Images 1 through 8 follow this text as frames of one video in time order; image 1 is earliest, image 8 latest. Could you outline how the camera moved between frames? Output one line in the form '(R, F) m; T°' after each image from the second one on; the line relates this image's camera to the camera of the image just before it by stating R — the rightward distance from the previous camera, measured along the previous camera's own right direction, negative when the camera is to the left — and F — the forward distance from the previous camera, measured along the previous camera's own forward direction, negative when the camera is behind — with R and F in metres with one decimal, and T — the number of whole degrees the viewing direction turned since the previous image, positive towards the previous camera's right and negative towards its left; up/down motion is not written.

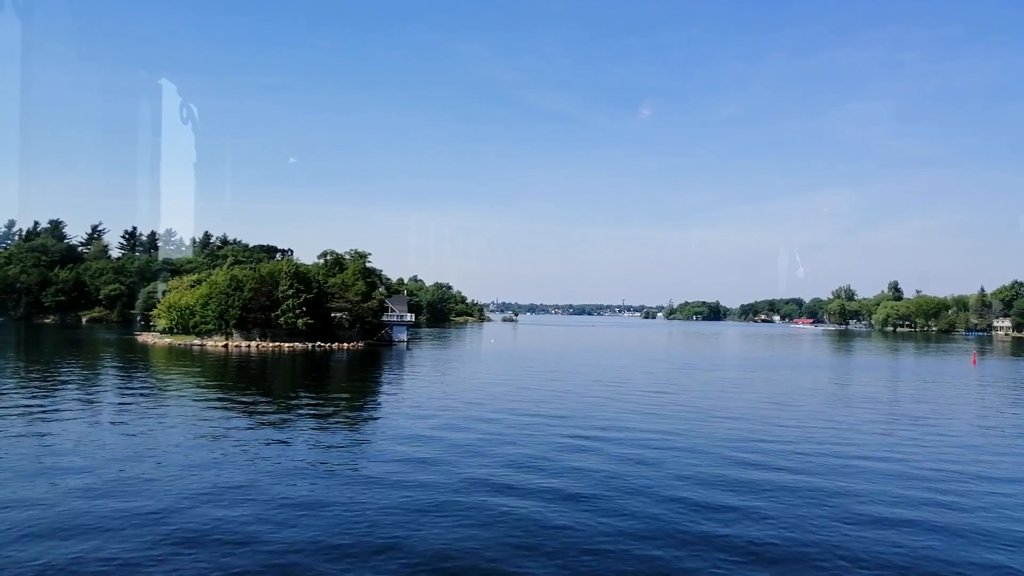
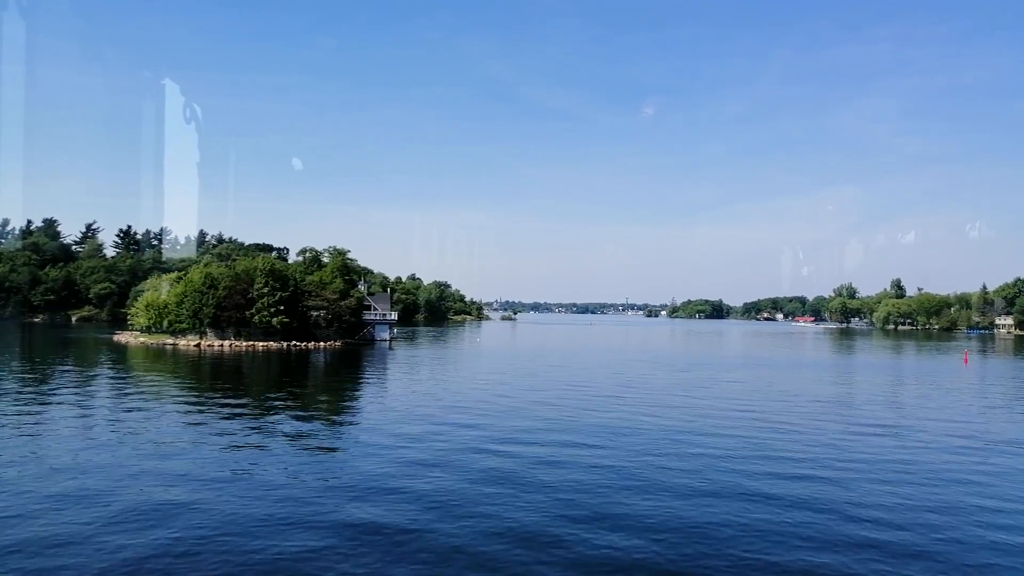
(+1.3, +1.2) m; 0°
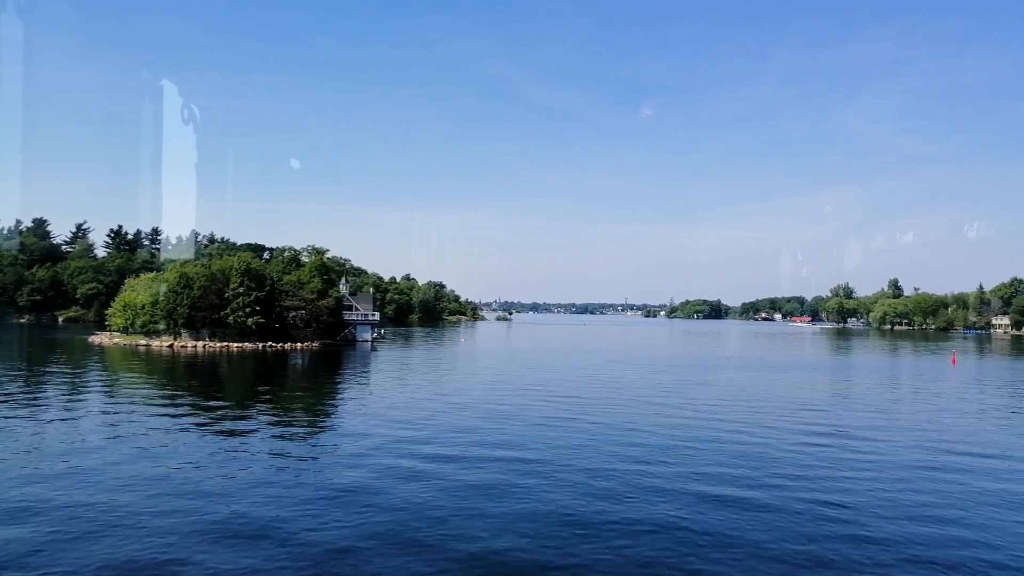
(+1.0, +1.0) m; 0°
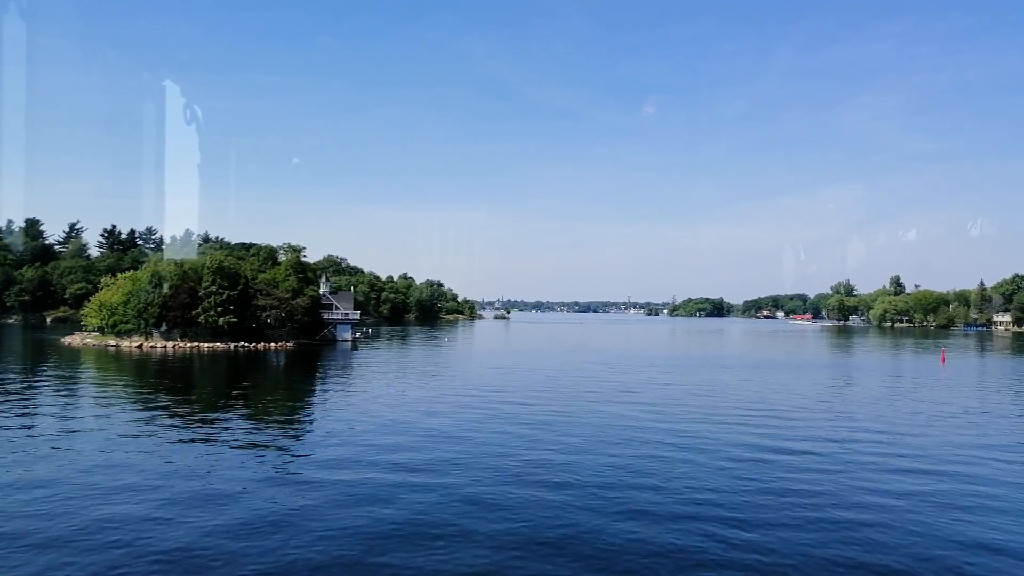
(+1.3, +1.1) m; 0°
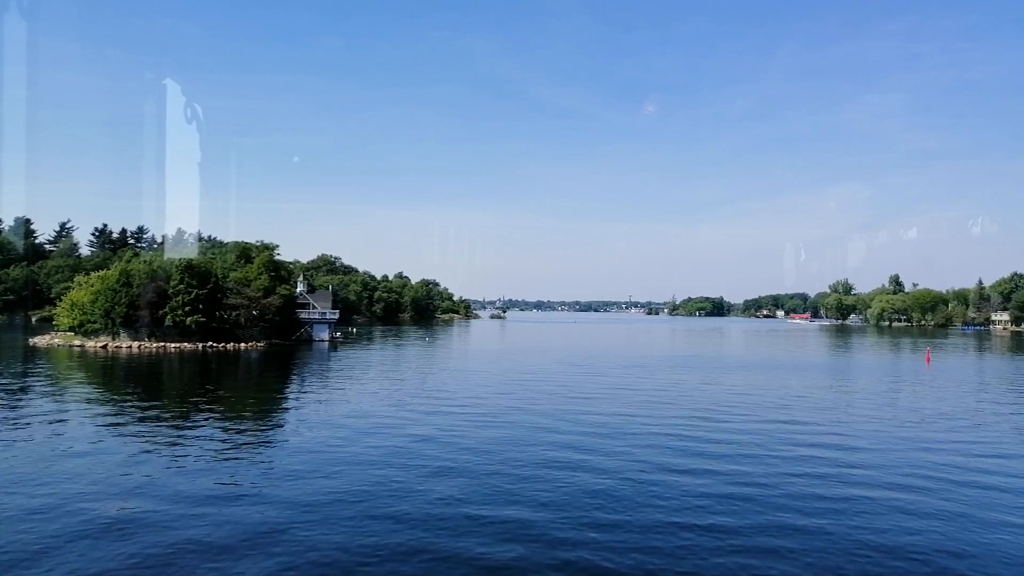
(+1.3, +1.1) m; 0°
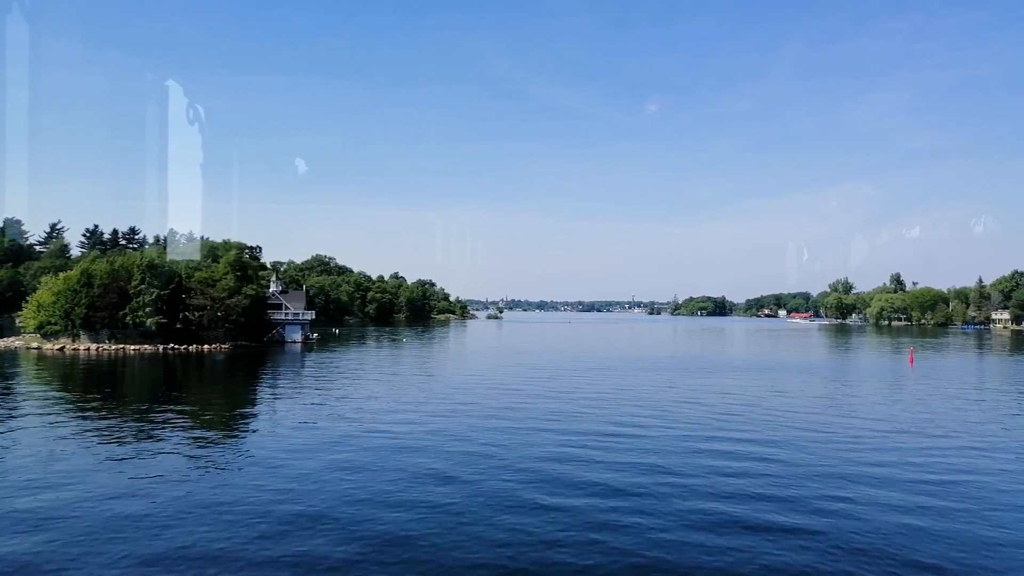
(+1.5, +1.4) m; 0°
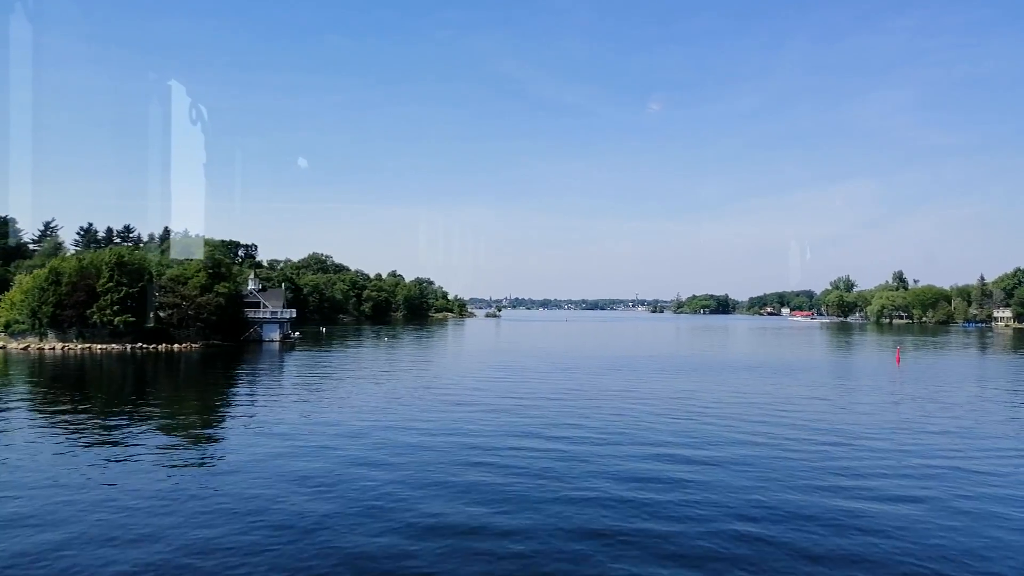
(+1.2, +1.2) m; 0°
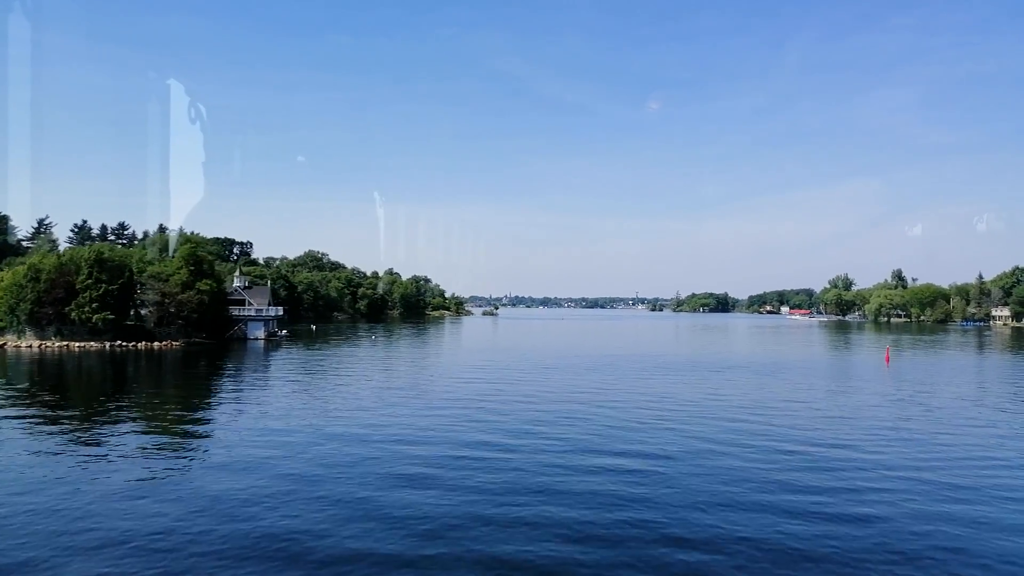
(+0.6, +0.7) m; 0°
